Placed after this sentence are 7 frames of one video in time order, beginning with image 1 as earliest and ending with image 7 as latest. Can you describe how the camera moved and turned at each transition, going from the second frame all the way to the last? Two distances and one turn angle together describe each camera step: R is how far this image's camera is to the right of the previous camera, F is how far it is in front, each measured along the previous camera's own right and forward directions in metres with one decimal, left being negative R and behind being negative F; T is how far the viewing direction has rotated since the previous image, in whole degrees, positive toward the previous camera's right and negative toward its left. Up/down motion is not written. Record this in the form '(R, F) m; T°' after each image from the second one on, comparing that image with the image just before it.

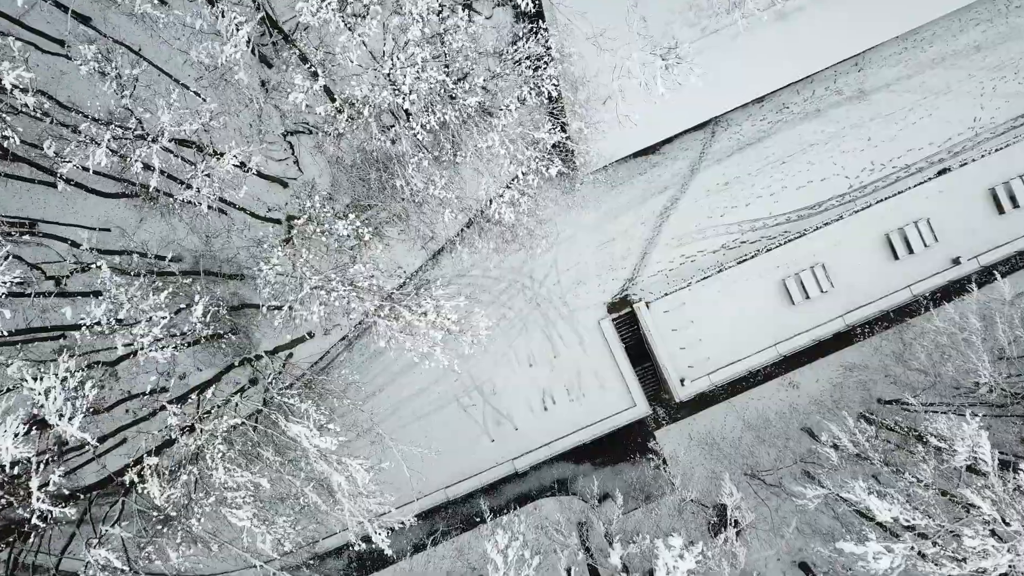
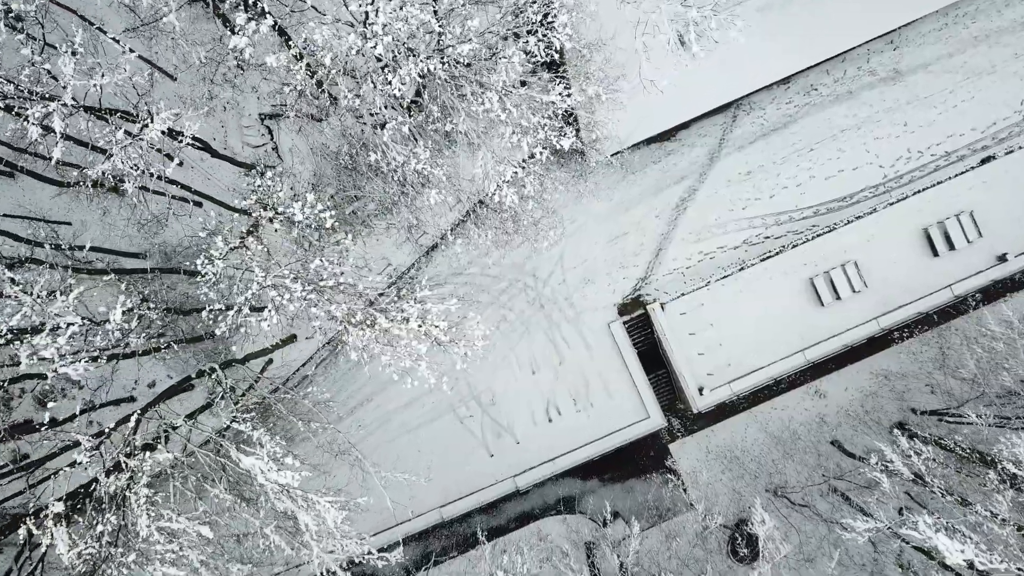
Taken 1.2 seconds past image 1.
(0.0, +1.3) m; 0°
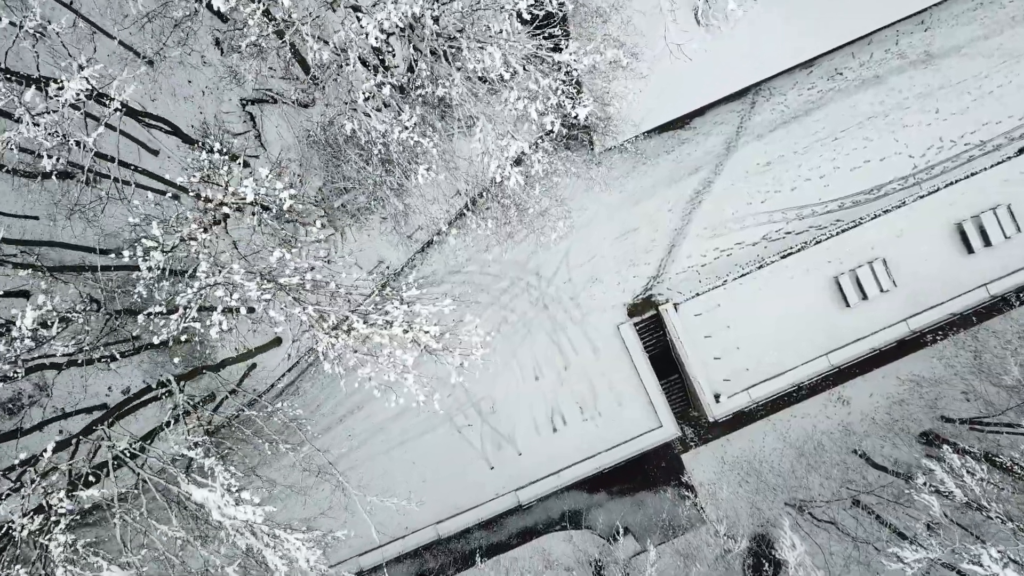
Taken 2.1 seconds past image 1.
(0.0, +0.9) m; 0°
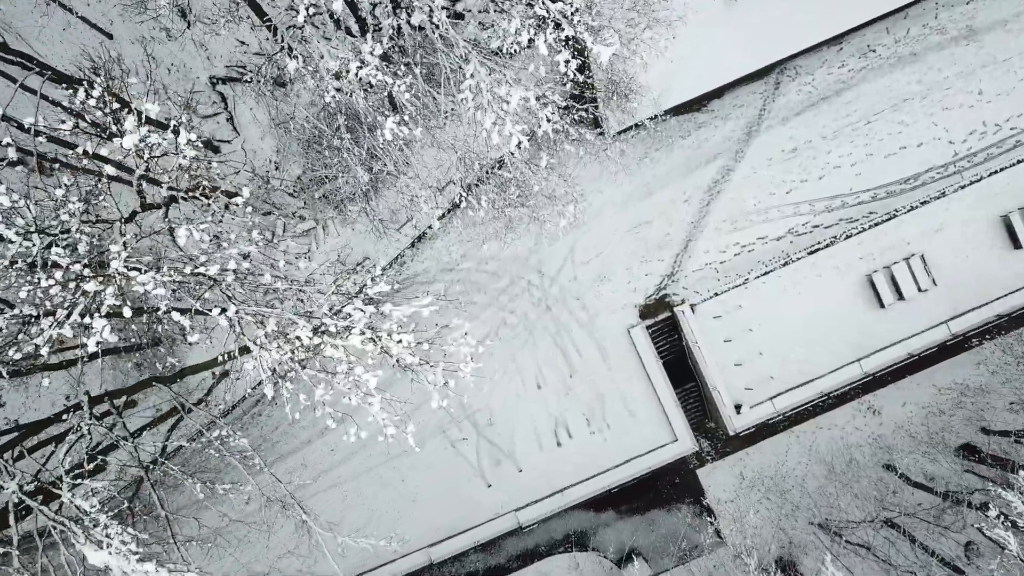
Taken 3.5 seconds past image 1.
(0.0, +1.1) m; 0°
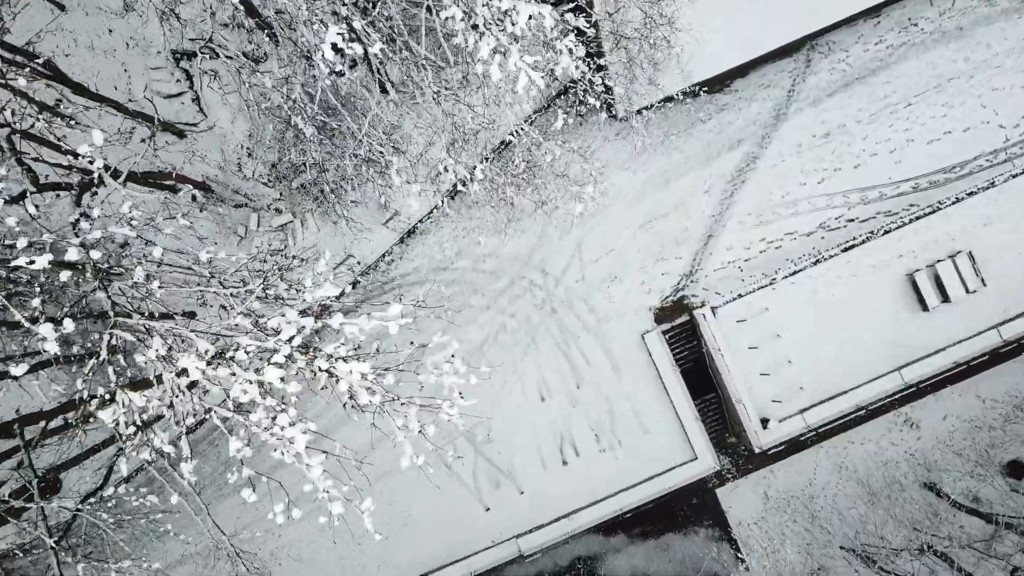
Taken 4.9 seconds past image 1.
(0.0, +1.1) m; 0°
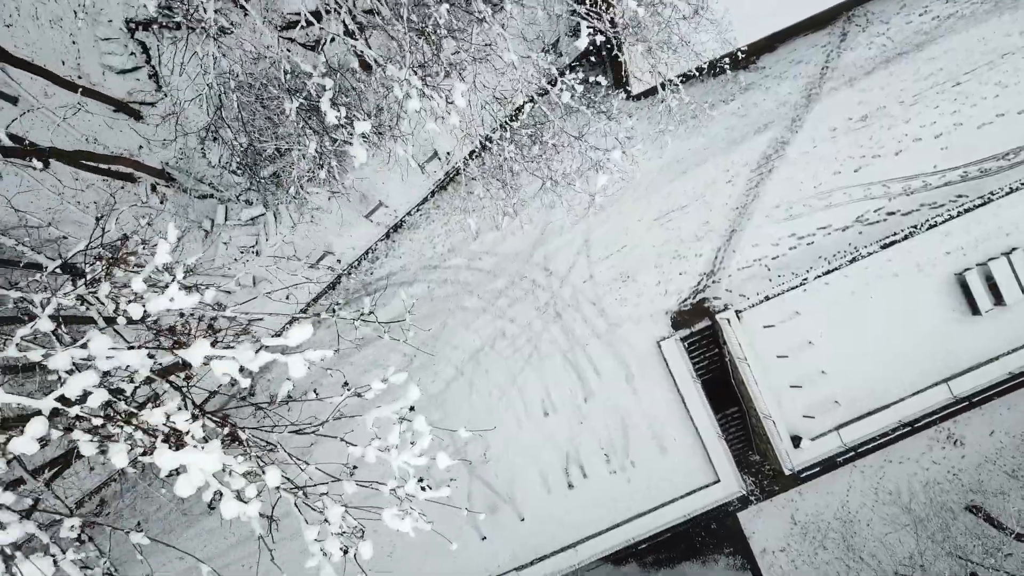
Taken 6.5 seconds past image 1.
(0.0, +1.1) m; 0°
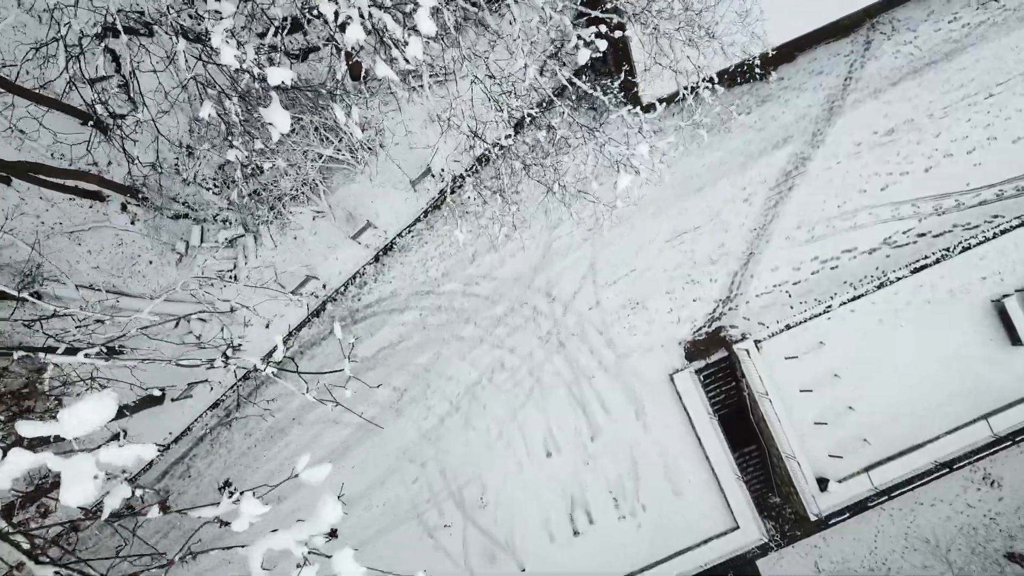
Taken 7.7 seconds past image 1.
(0.0, +0.7) m; 0°
